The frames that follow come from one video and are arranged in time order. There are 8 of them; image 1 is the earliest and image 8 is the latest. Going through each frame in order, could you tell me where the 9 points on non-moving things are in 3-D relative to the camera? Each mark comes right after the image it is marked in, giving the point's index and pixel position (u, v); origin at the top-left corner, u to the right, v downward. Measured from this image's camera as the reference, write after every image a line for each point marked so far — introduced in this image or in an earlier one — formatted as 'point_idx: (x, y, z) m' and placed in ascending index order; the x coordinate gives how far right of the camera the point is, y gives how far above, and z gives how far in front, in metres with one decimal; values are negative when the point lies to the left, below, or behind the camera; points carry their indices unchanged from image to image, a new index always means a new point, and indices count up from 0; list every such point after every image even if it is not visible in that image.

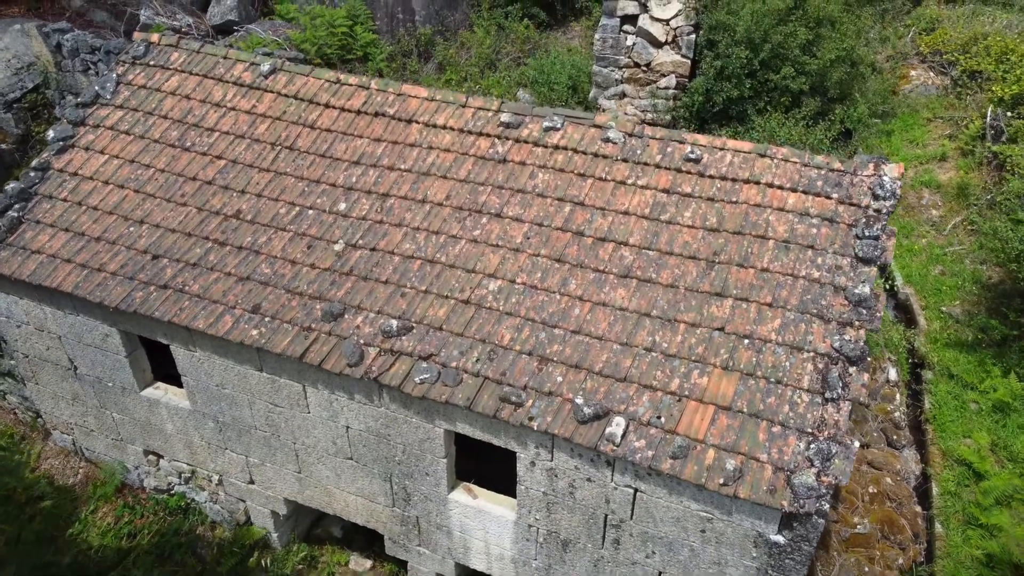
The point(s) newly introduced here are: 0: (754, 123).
0: (+2.3, +1.6, +7.8) m
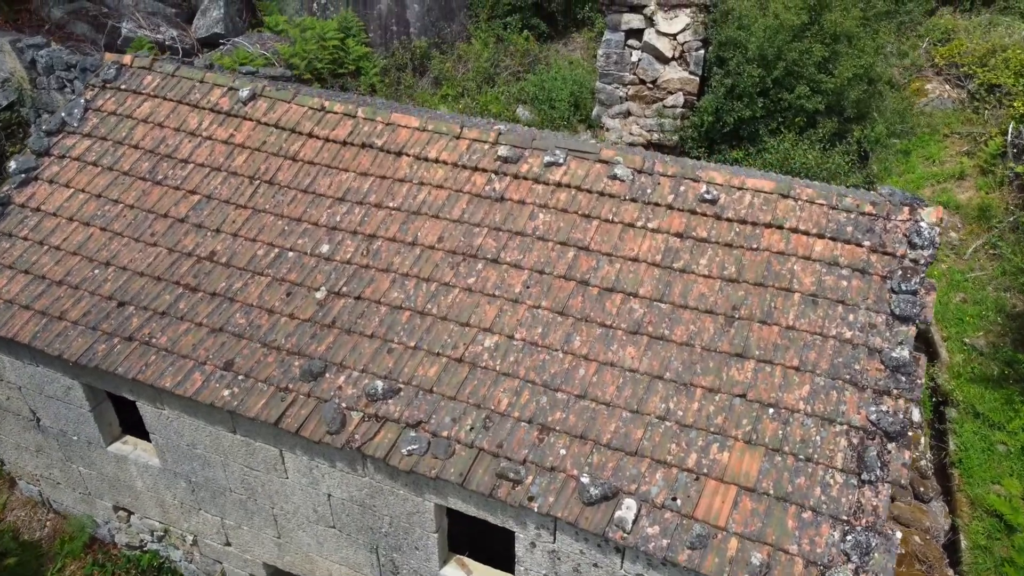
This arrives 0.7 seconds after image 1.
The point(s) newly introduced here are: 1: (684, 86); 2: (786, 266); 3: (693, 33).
0: (+2.3, +1.3, +7.4) m
1: (+1.6, +1.9, +7.7) m
2: (+1.3, +0.1, +3.9) m
3: (+1.7, +2.4, +7.6) m
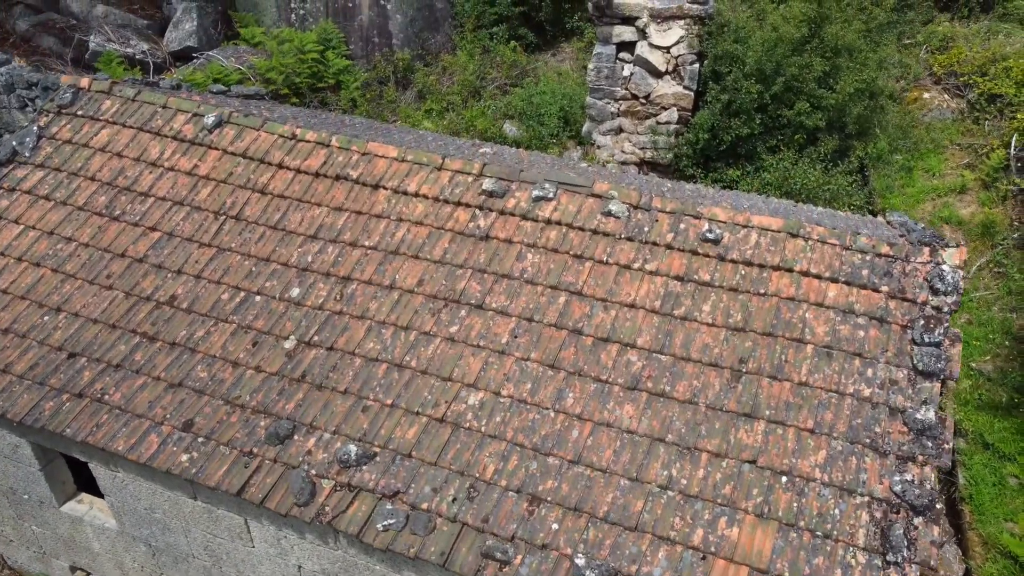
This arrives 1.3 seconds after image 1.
0: (+2.2, +1.1, +7.1) m
1: (+1.5, +1.7, +7.4) m
2: (+1.3, -0.1, +3.6) m
3: (+1.6, +2.2, +7.2) m
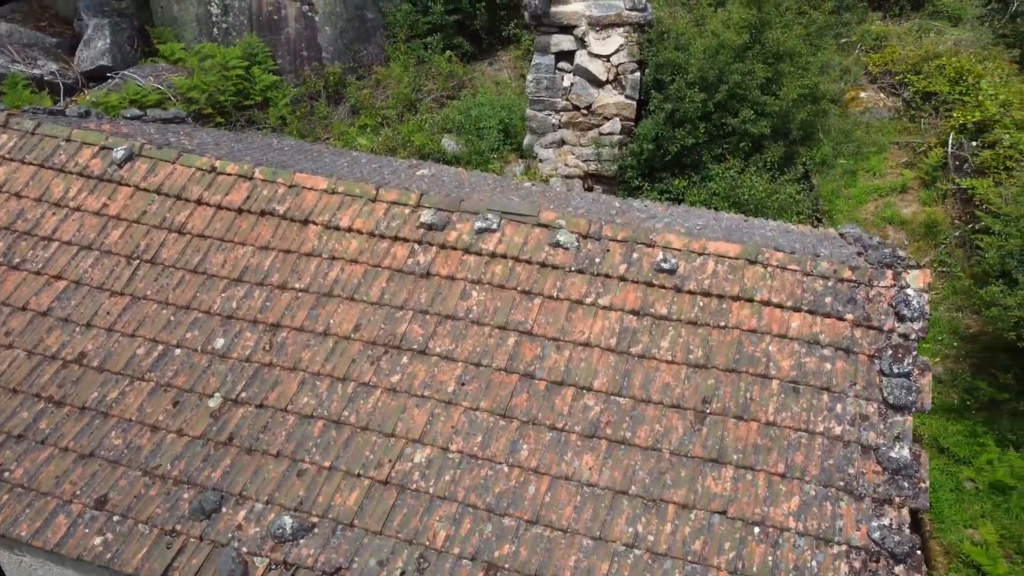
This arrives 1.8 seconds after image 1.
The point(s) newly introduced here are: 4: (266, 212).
0: (+1.7, +1.0, +6.9) m
1: (+1.0, +1.6, +7.2) m
2: (+1.0, -0.3, +3.4) m
3: (+1.0, +2.0, +7.0) m
4: (-1.3, +0.4, +4.2) m
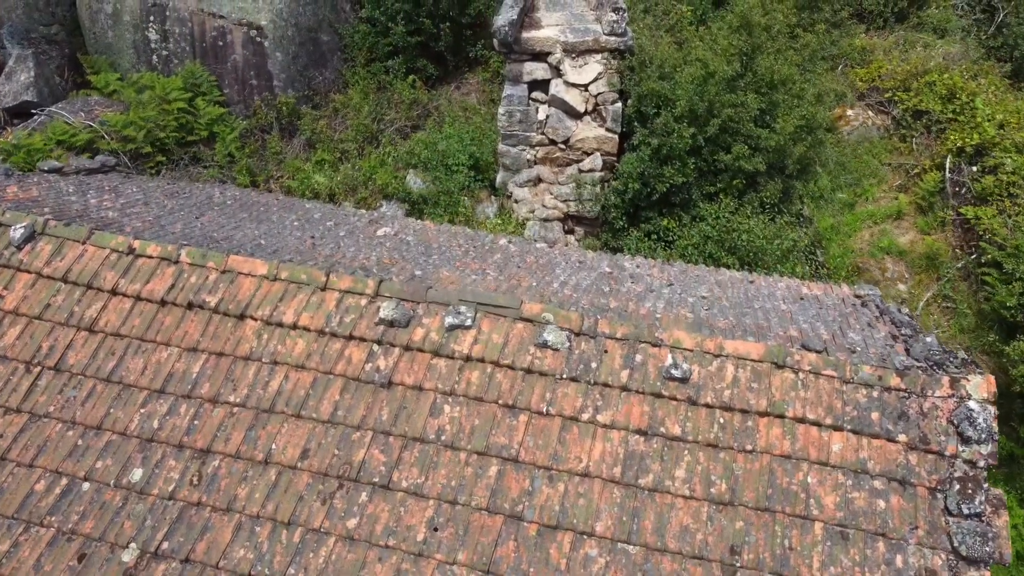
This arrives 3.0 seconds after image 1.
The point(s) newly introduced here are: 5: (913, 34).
0: (+1.5, +0.6, +6.3) m
1: (+0.7, +1.2, +6.6) m
2: (+1.0, -0.7, +2.8) m
3: (+0.8, +1.6, +6.4) m
4: (-1.4, -0.1, +3.5) m
5: (+5.1, +3.2, +10.2) m
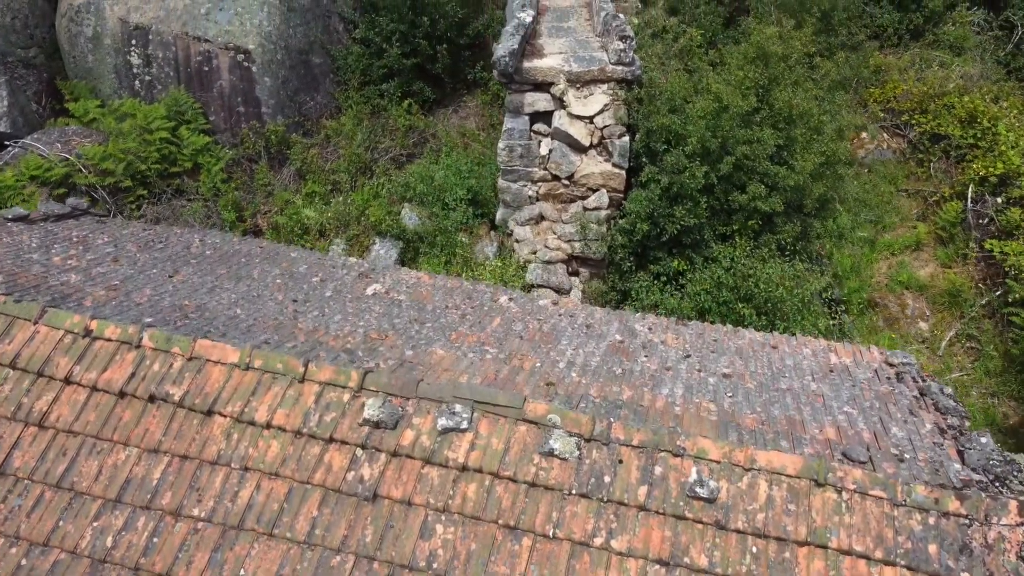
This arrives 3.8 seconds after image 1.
0: (+1.5, +0.3, +6.0) m
1: (+0.7, +0.8, +6.2) m
2: (+1.0, -1.0, +2.4) m
3: (+0.8, +1.3, +6.0) m
4: (-1.4, -0.4, +3.1) m
5: (+5.1, +2.9, +9.8) m
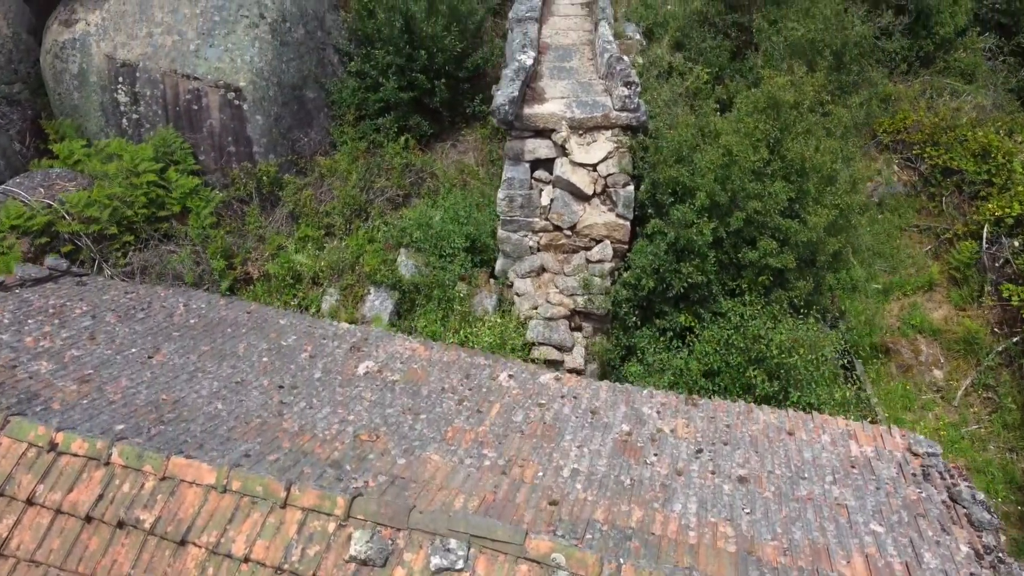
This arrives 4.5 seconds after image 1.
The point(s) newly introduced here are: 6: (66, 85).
0: (+1.5, -0.2, +5.7) m
1: (+0.7, +0.4, +5.9) m
2: (+1.0, -1.4, +2.2) m
3: (+0.8, +0.9, +5.8) m
4: (-1.4, -0.8, +2.9) m
5: (+5.1, +2.4, +9.6) m
6: (-4.1, +1.9, +7.4) m
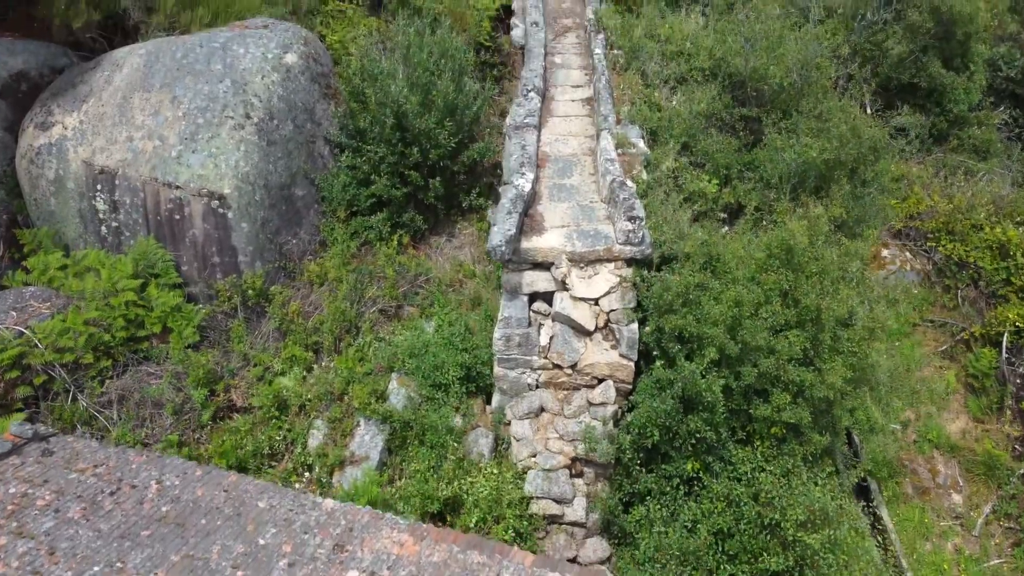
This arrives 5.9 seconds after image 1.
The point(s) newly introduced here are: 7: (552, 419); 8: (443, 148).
0: (+1.5, -1.2, +5.4) m
1: (+0.7, -0.6, +5.6) m
2: (+1.0, -2.4, +1.8) m
3: (+0.7, -0.1, +5.5) m
4: (-1.4, -1.8, +2.5) m
5: (+5.0, +1.4, +9.2) m
6: (-4.1, +0.8, +7.0) m
7: (+0.3, -0.9, +5.8) m
8: (-0.6, +1.3, +7.6) m
